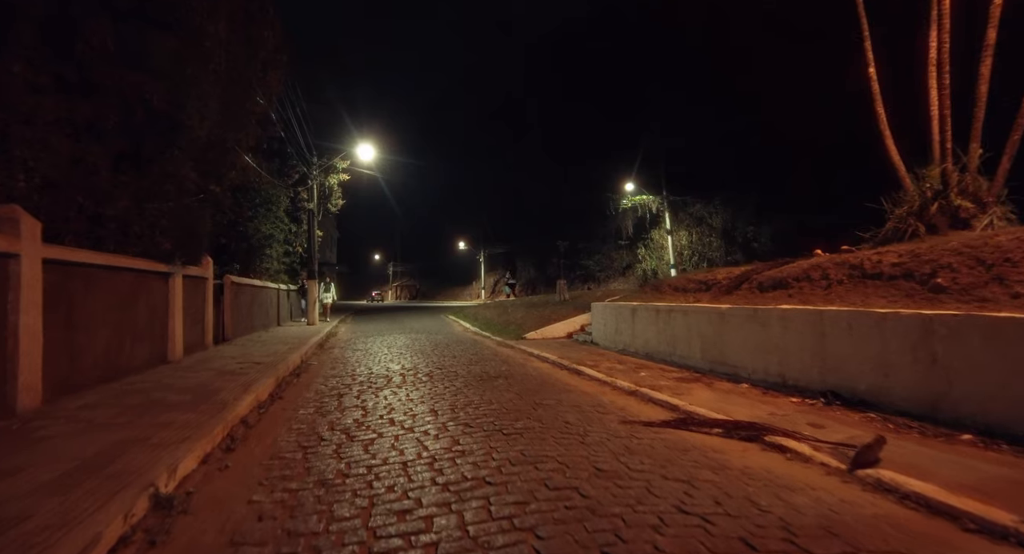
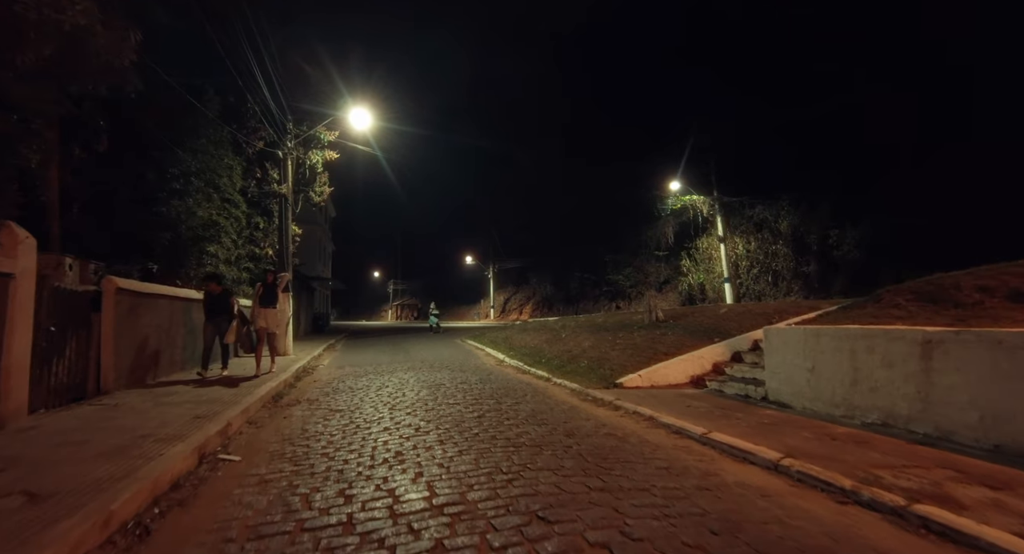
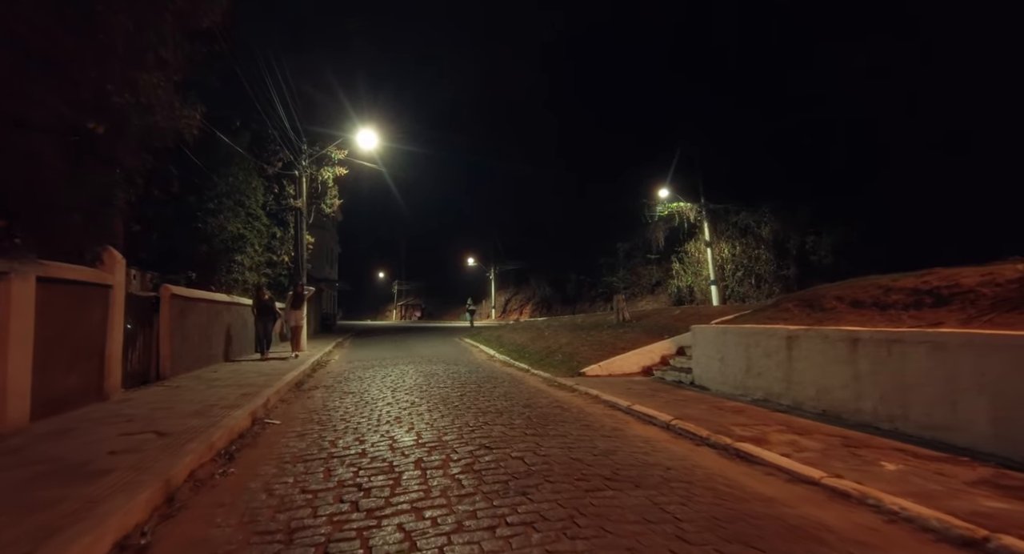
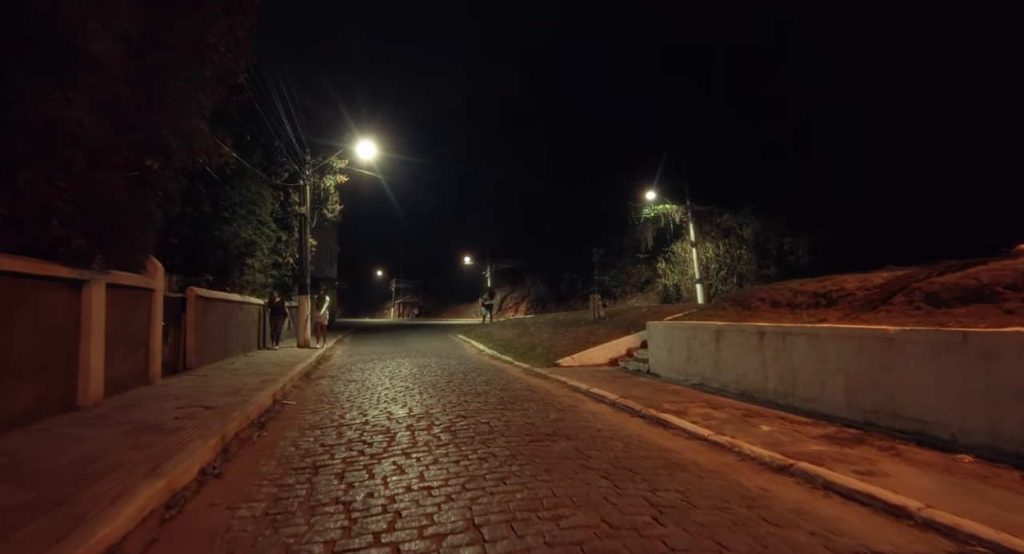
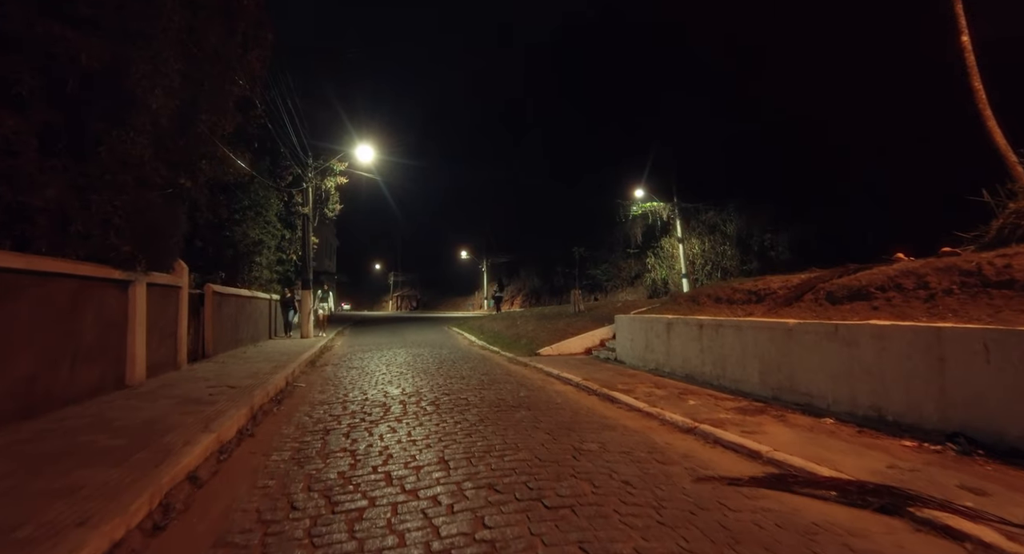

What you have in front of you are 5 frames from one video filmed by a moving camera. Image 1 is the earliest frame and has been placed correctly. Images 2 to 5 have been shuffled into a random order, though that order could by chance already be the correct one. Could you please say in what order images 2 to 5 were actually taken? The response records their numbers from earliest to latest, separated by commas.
5, 4, 3, 2
